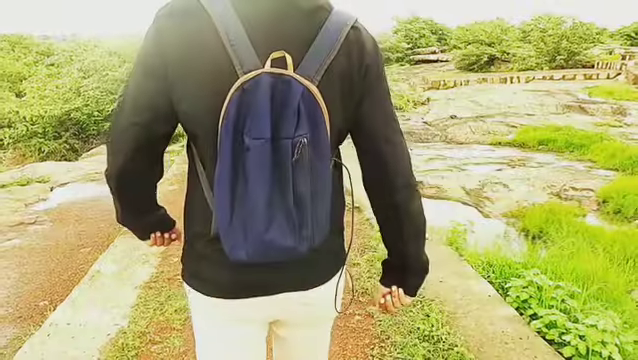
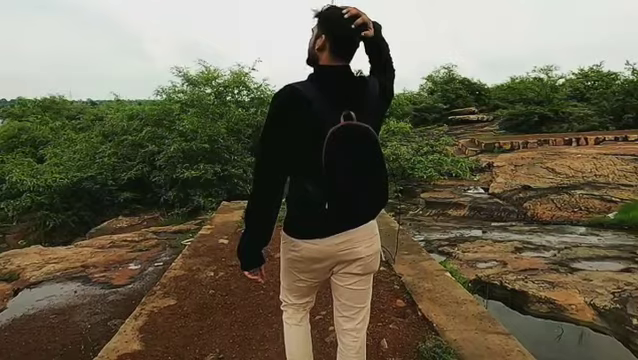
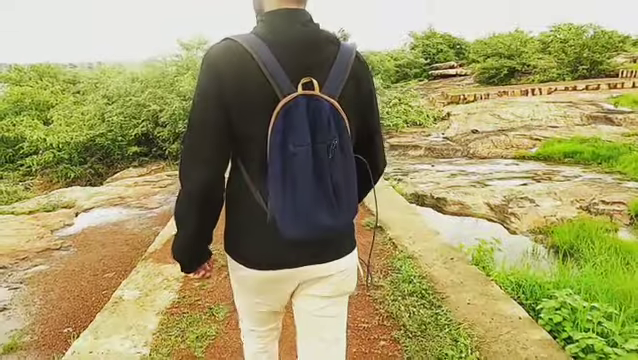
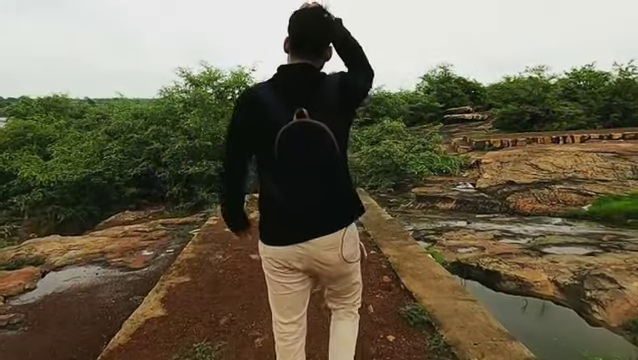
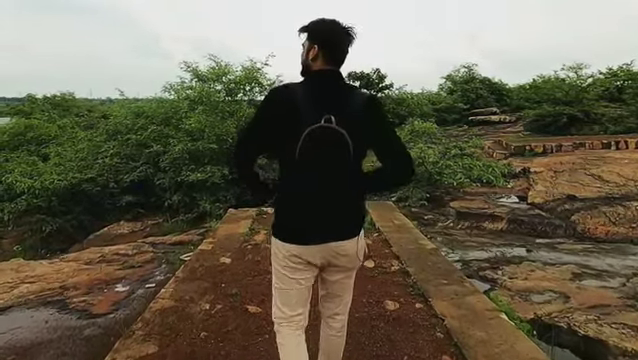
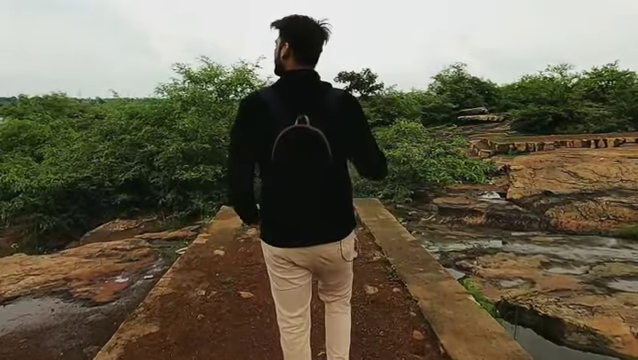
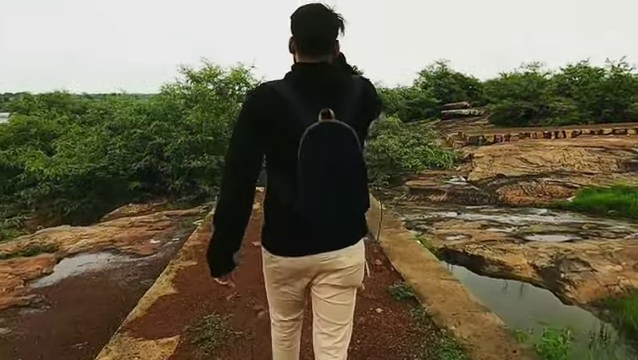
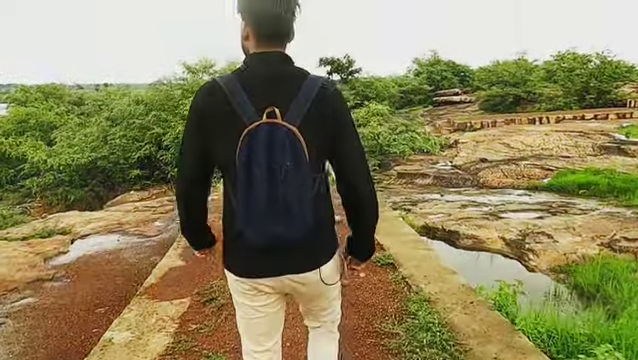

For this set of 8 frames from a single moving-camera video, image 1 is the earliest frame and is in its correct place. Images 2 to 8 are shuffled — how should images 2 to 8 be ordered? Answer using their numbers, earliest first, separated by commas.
3, 8, 7, 4, 2, 6, 5
